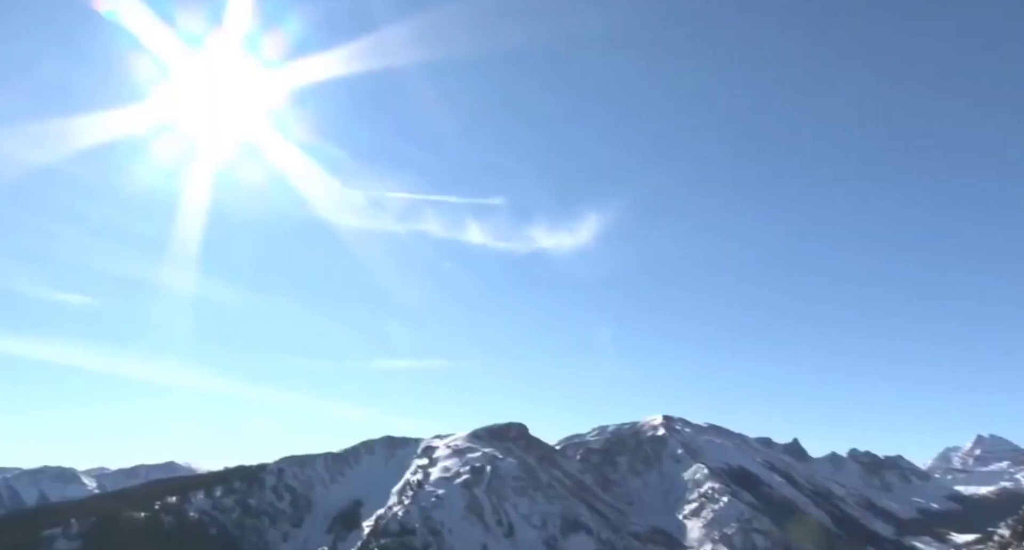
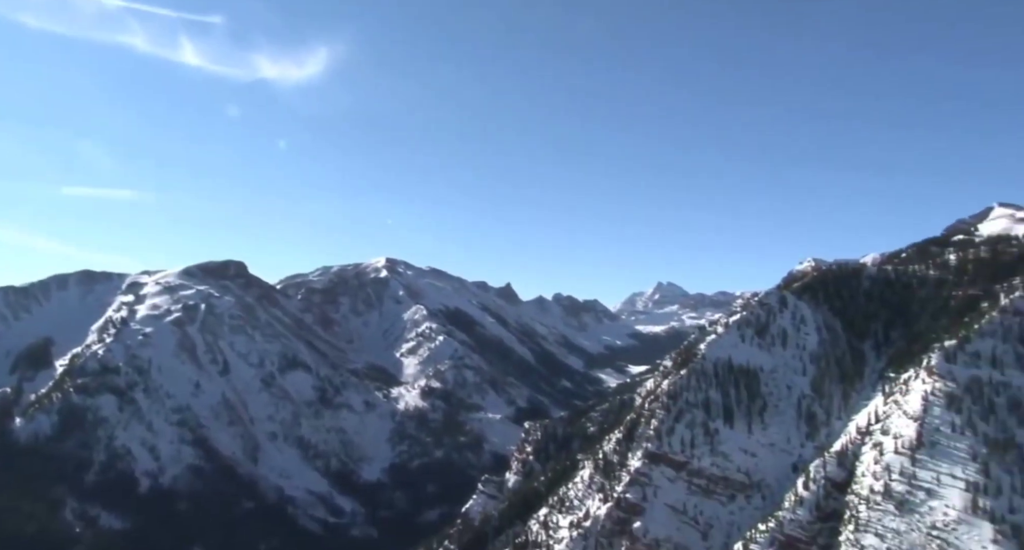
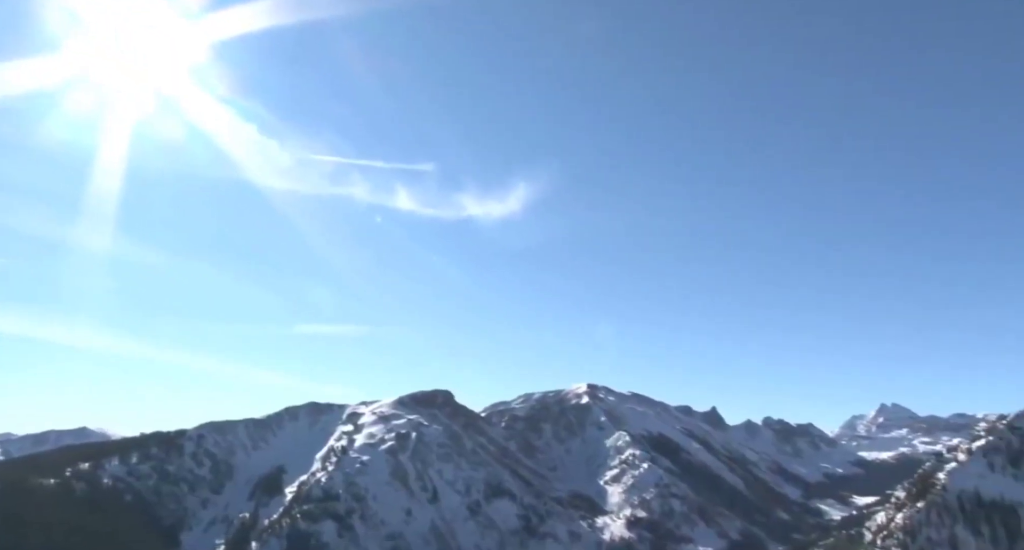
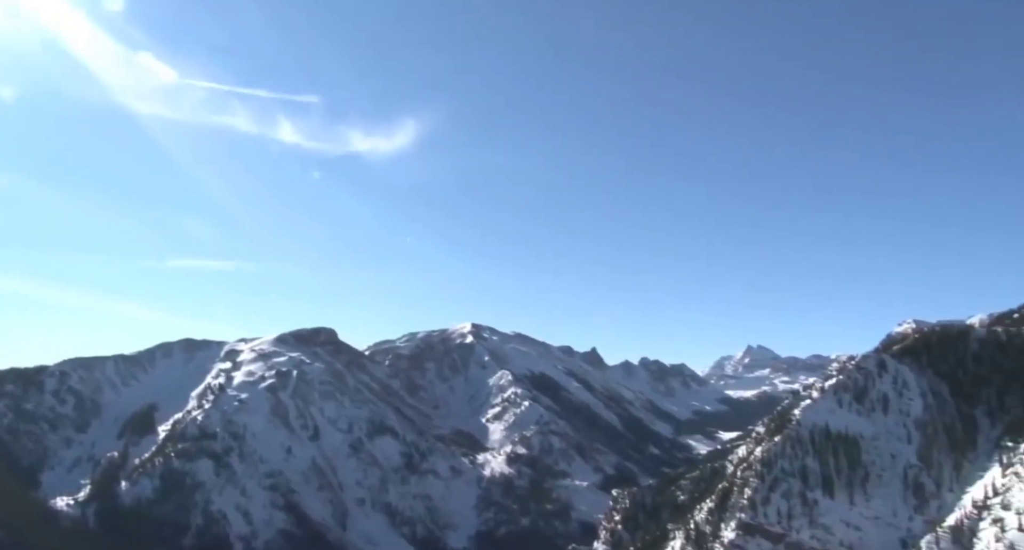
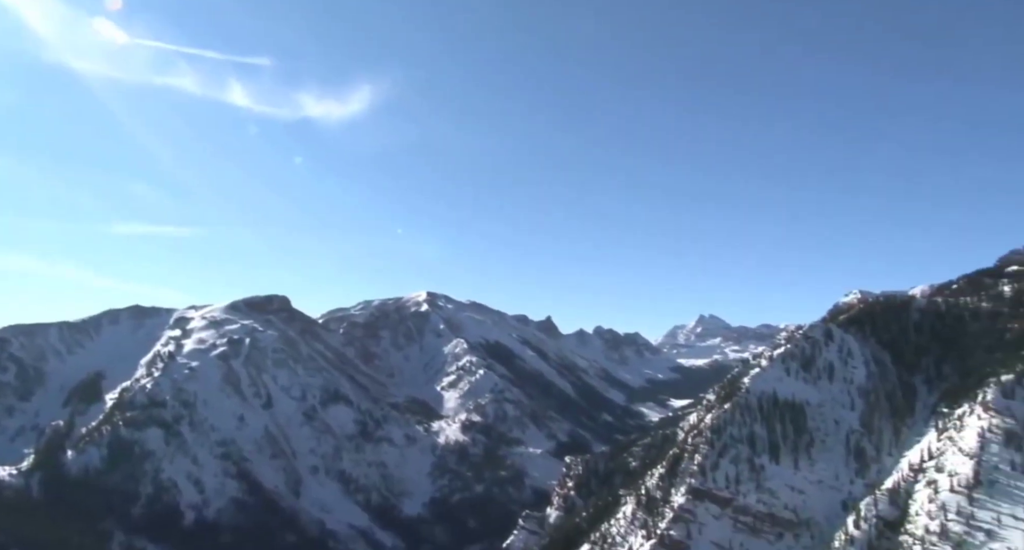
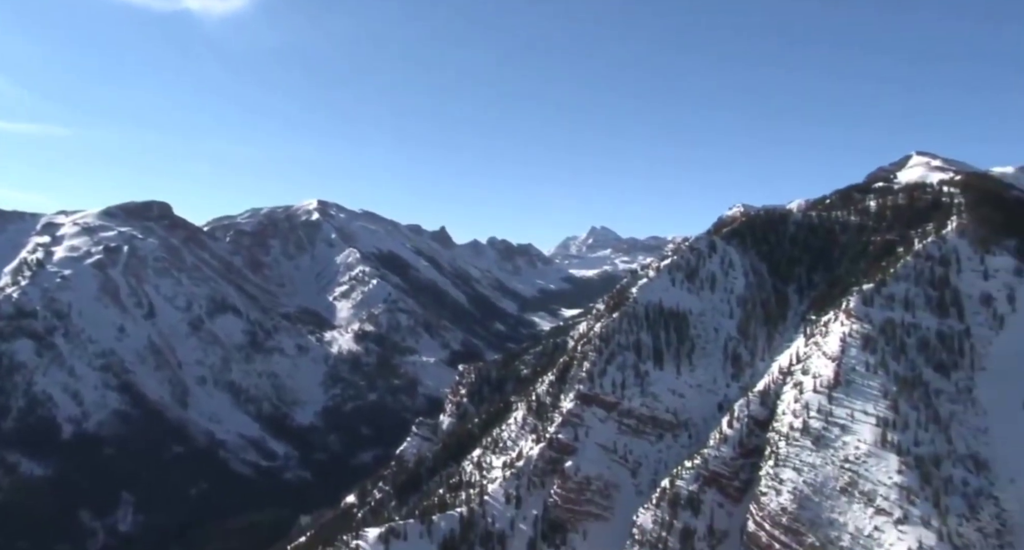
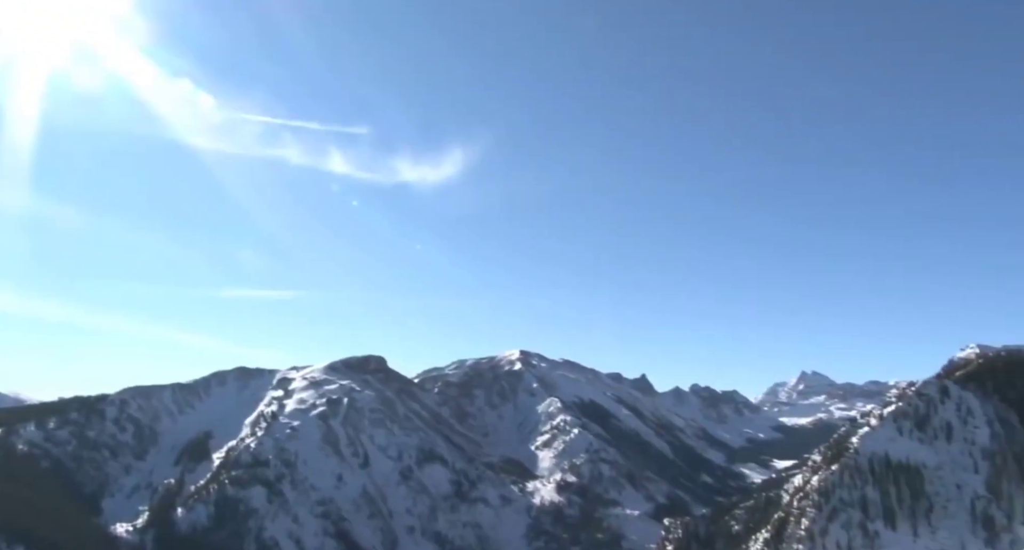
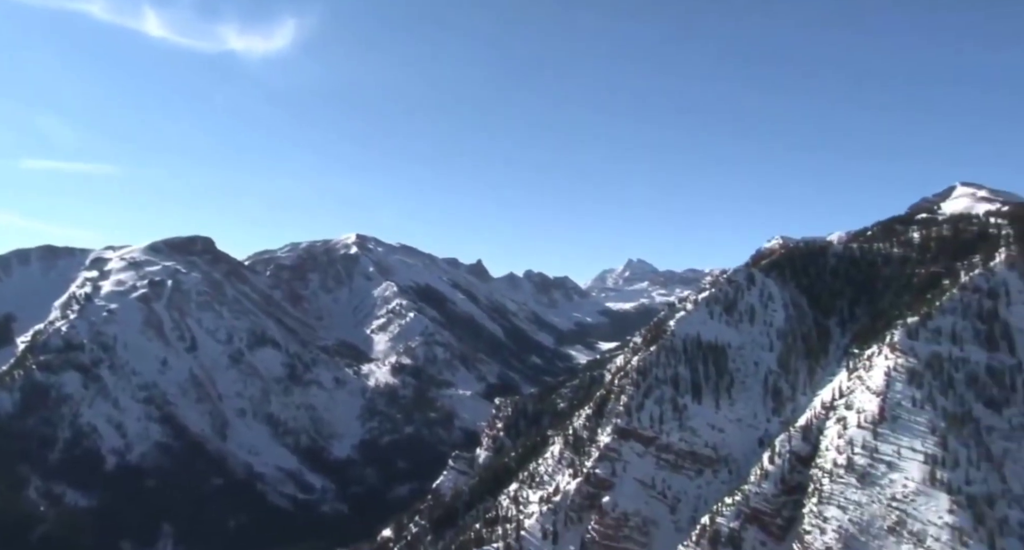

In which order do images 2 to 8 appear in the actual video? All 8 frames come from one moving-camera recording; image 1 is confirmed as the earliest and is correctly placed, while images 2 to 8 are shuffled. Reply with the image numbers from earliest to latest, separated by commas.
3, 7, 4, 5, 2, 8, 6
